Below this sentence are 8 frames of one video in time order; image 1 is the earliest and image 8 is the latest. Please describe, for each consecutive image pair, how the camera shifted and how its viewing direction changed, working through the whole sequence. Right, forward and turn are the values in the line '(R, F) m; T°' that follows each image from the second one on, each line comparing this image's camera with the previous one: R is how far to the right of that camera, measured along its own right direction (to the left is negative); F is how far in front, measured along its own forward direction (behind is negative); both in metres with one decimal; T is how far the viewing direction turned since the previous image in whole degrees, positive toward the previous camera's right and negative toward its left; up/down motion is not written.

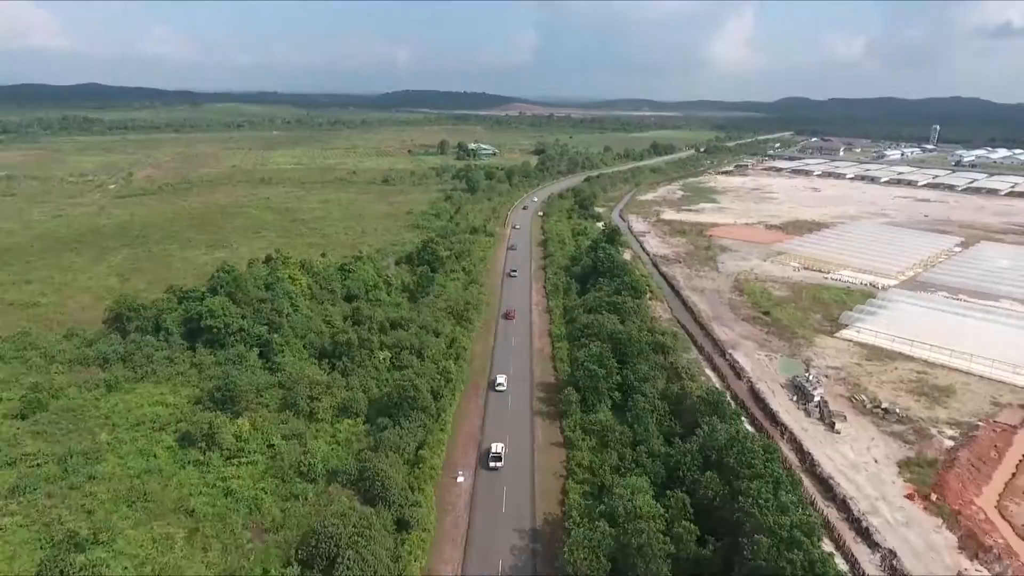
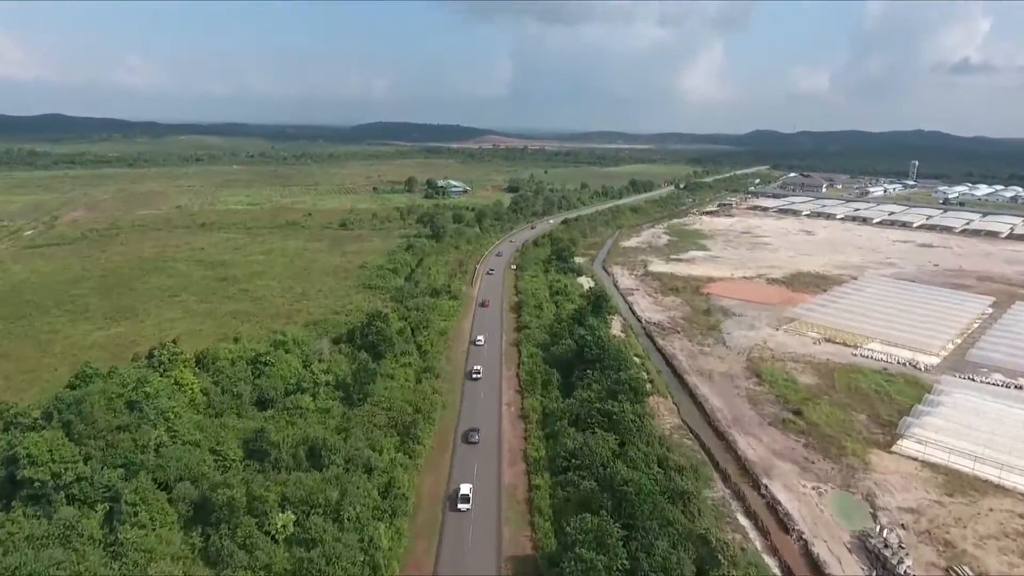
(+0.4, +5.7) m; +2°
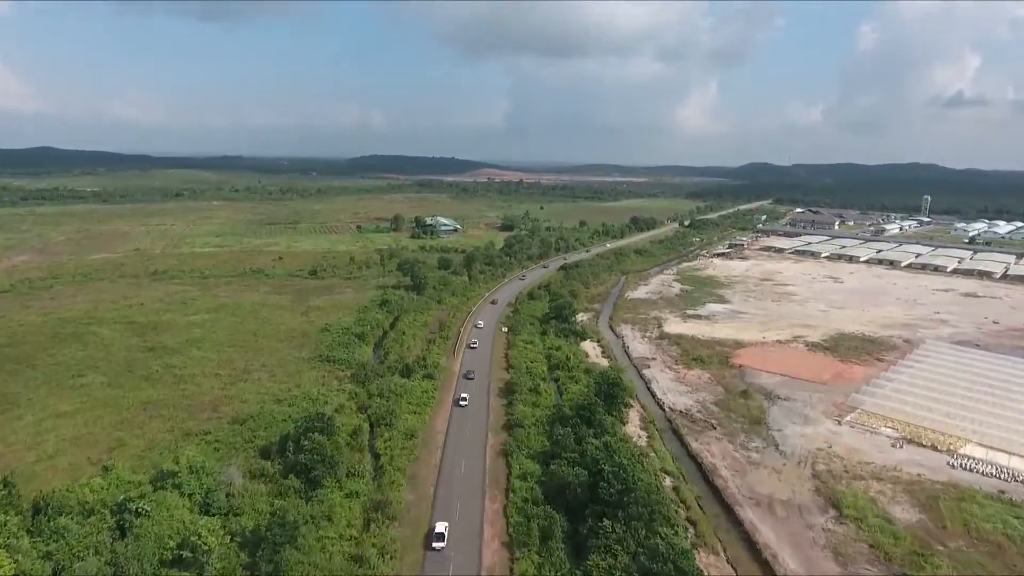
(+0.3, +6.2) m; 0°
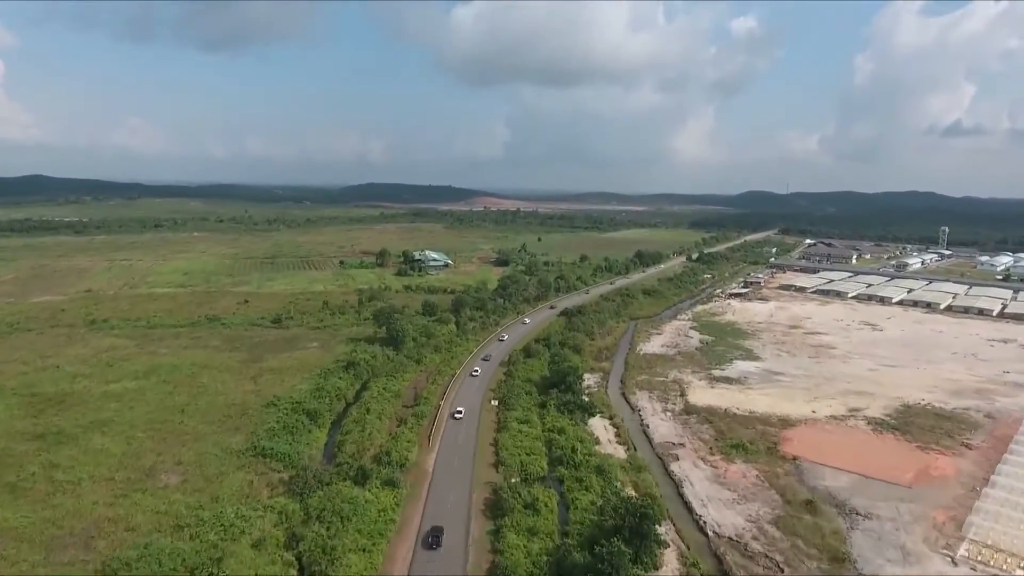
(+0.3, +6.2) m; 0°
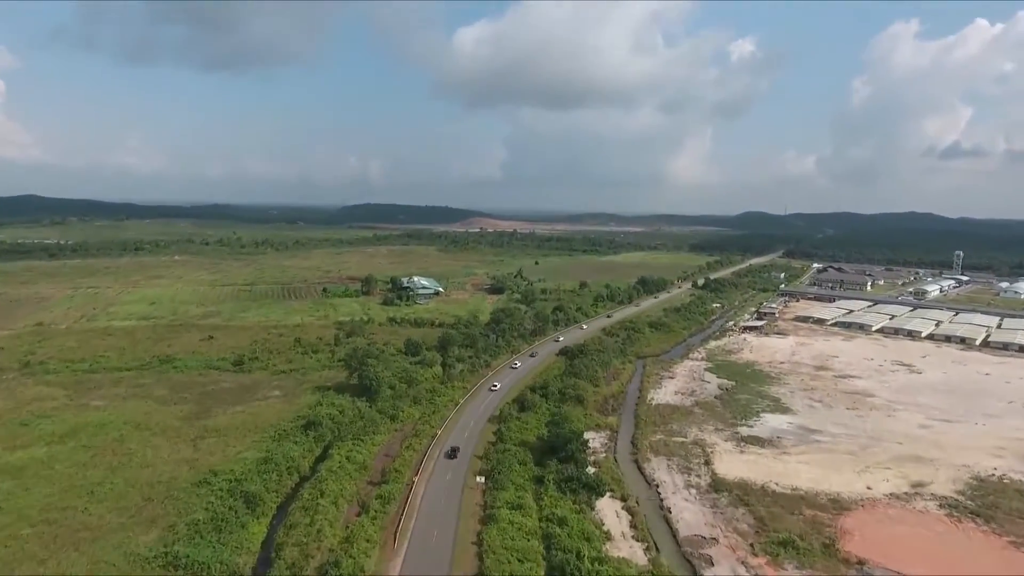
(+0.3, +4.8) m; 0°
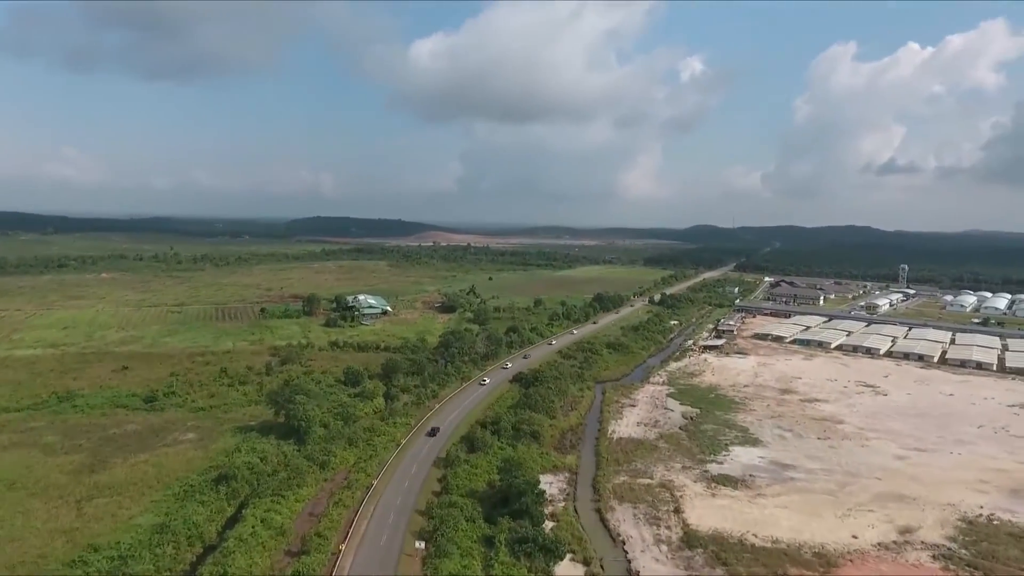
(+0.4, +2.9) m; +4°
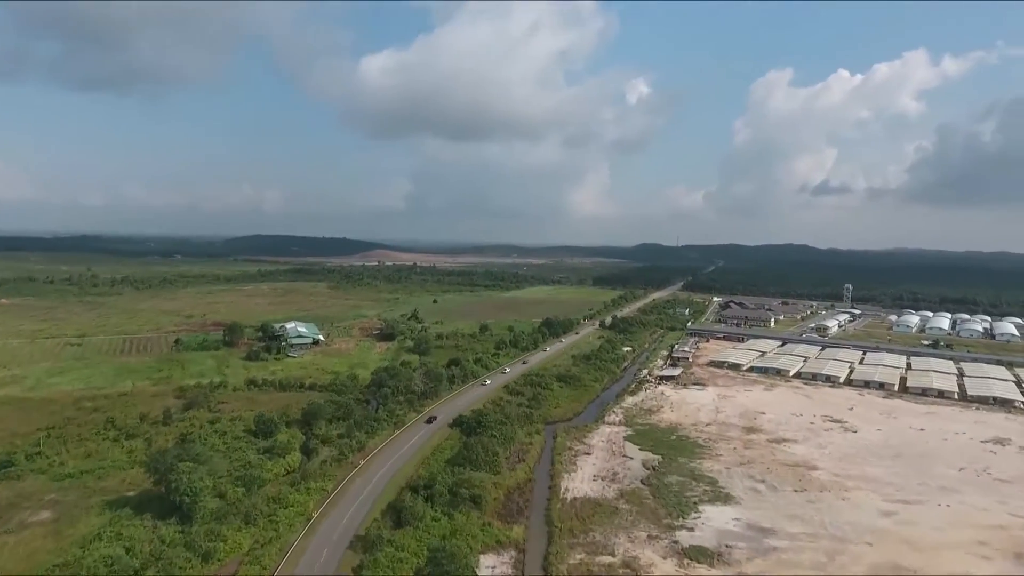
(+0.5, +4.1) m; +5°
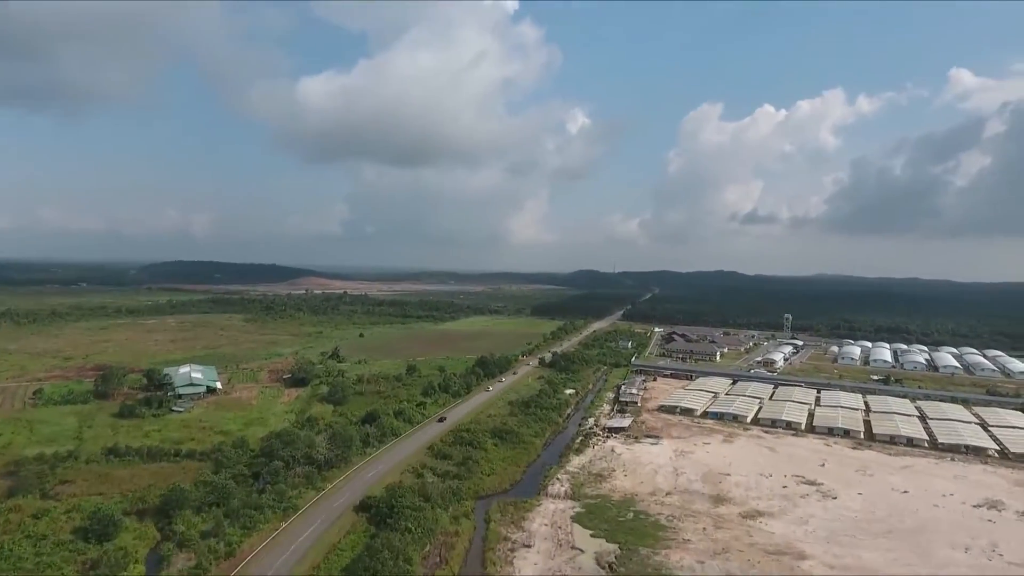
(+0.7, +6.1) m; +6°
